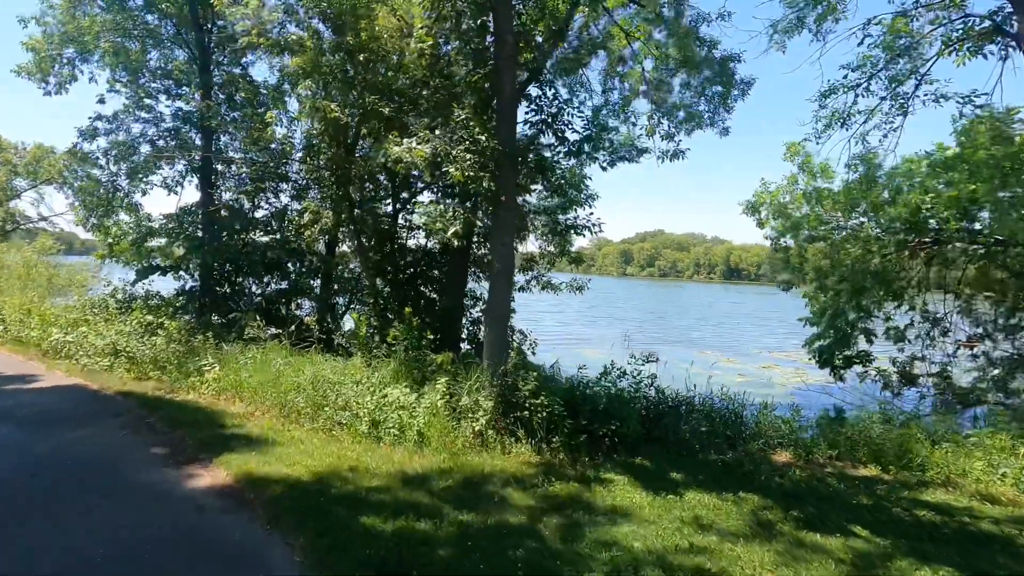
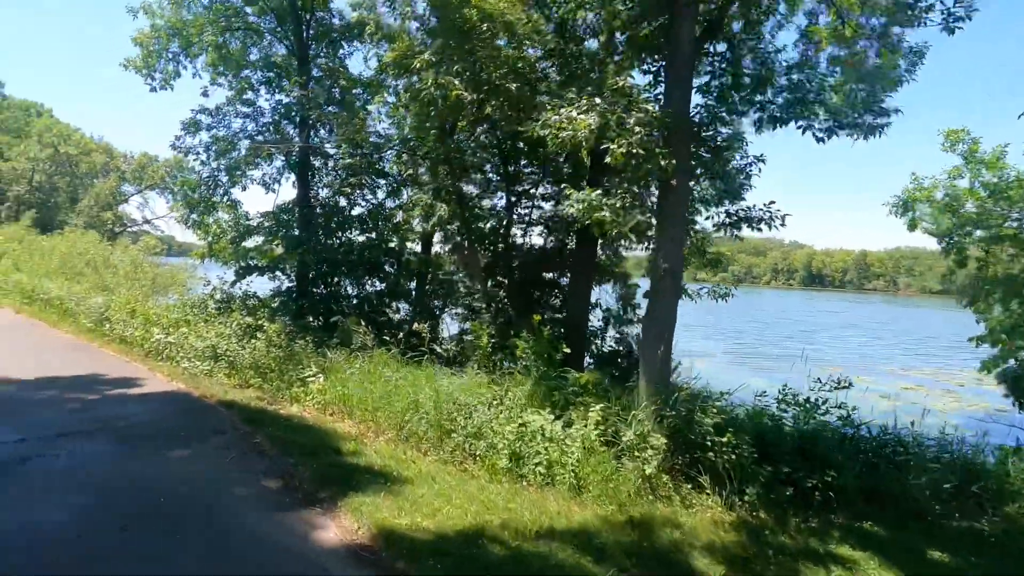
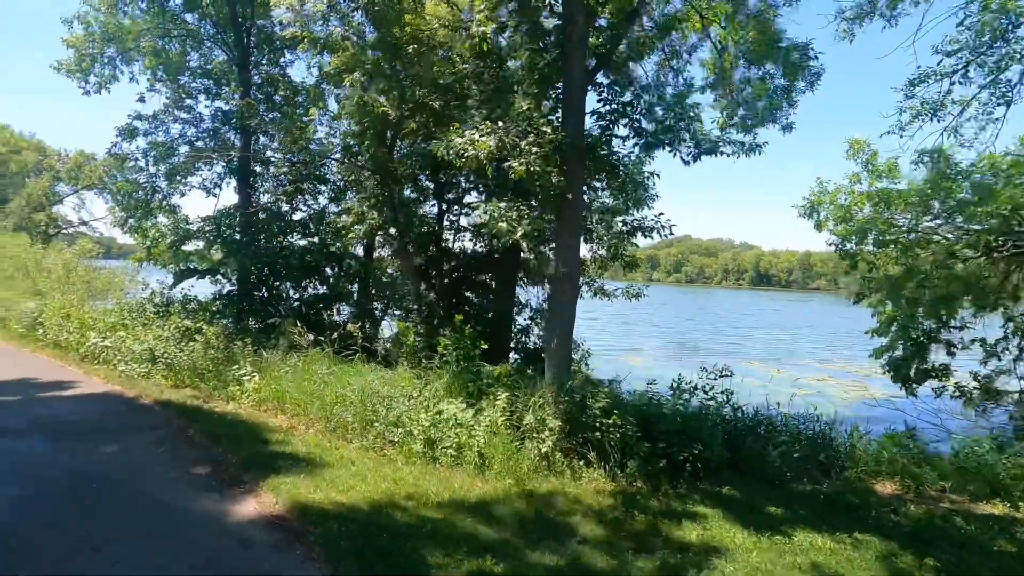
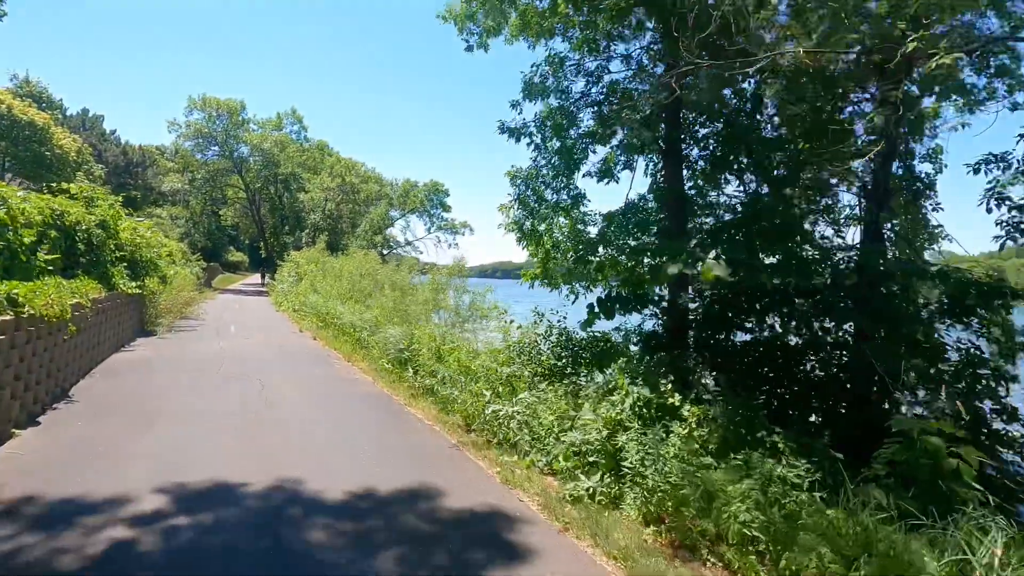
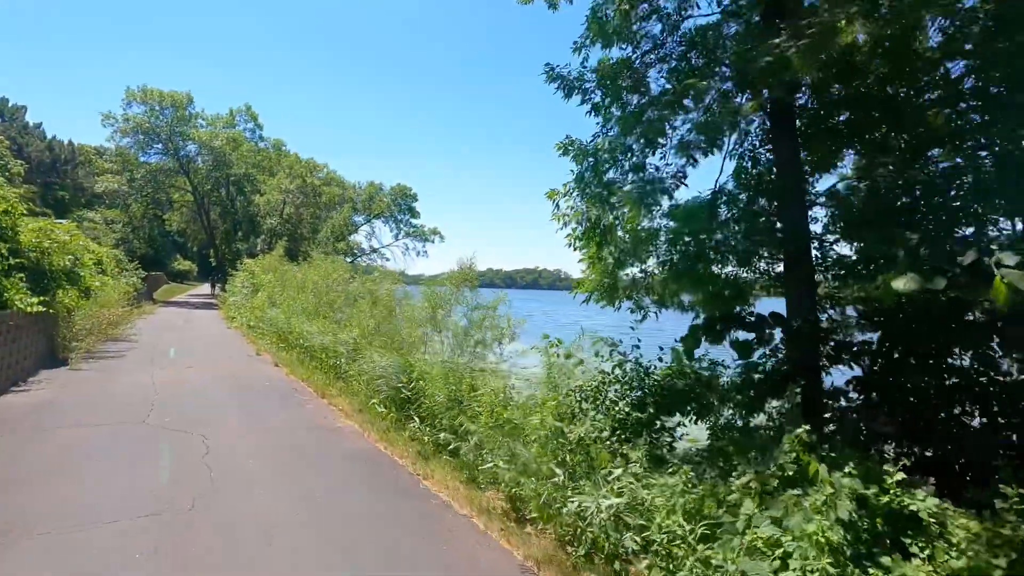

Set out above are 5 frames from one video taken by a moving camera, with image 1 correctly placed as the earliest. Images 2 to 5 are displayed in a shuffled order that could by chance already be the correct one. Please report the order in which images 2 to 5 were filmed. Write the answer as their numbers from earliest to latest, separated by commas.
3, 2, 4, 5
